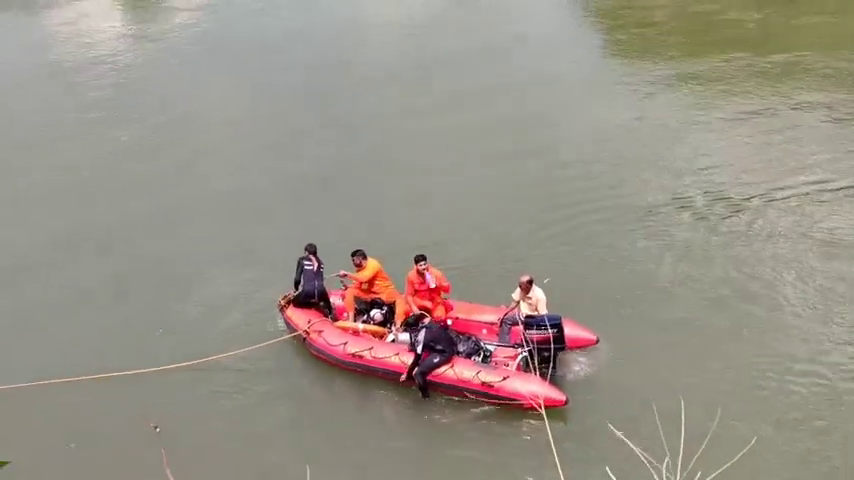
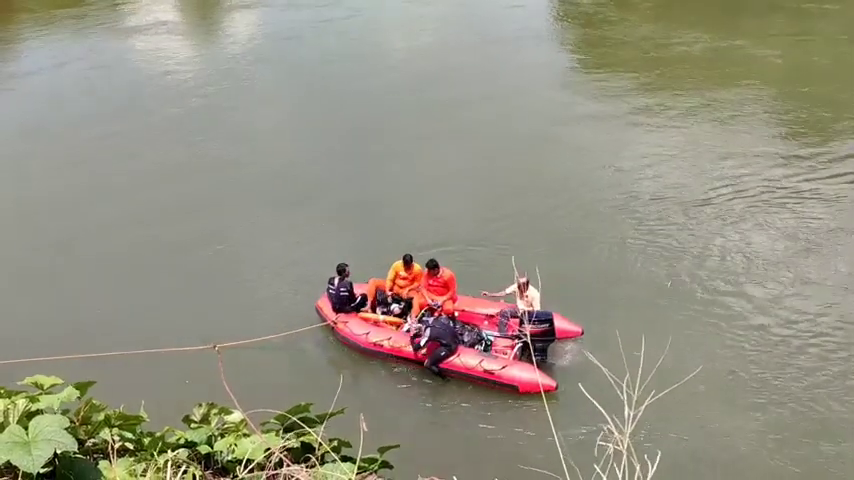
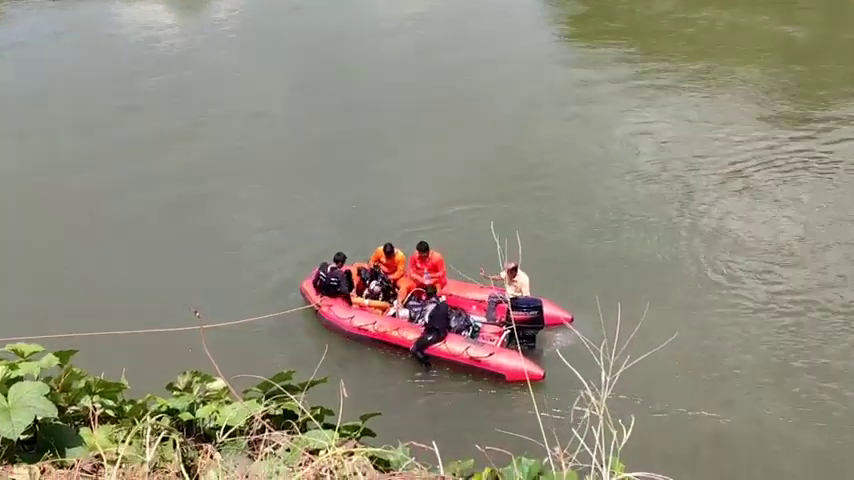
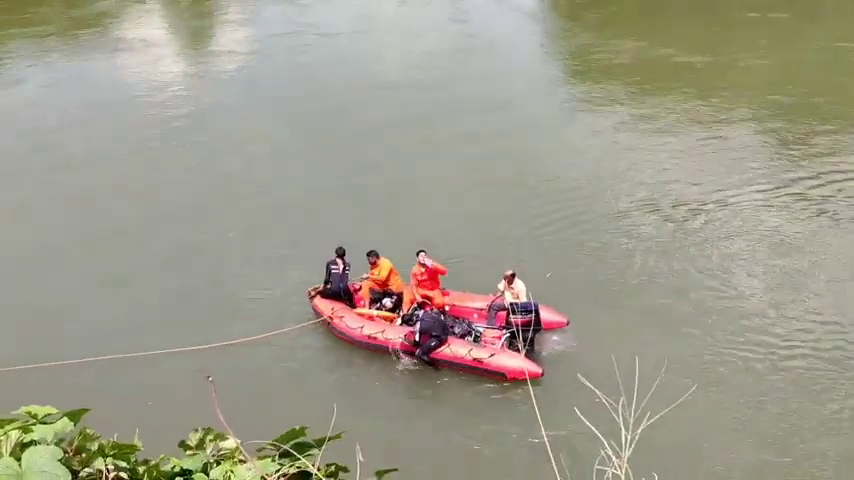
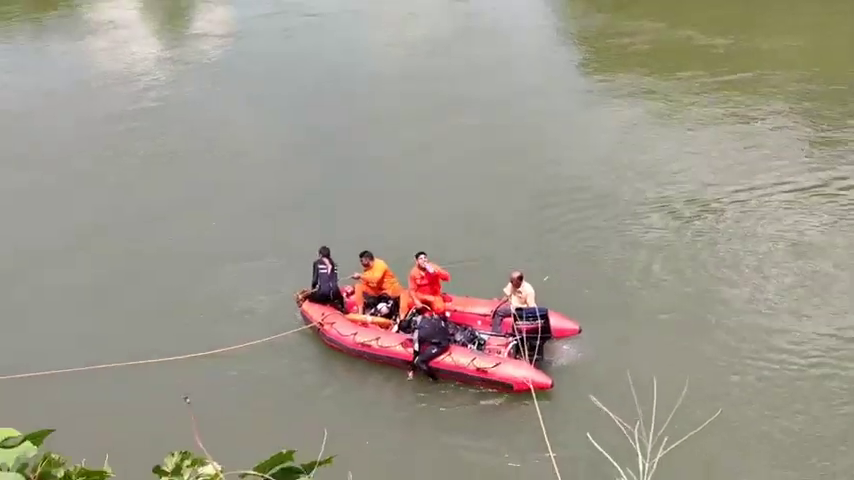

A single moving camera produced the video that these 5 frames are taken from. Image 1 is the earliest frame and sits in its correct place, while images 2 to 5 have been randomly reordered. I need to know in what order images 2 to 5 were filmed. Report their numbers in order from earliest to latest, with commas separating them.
5, 4, 2, 3
